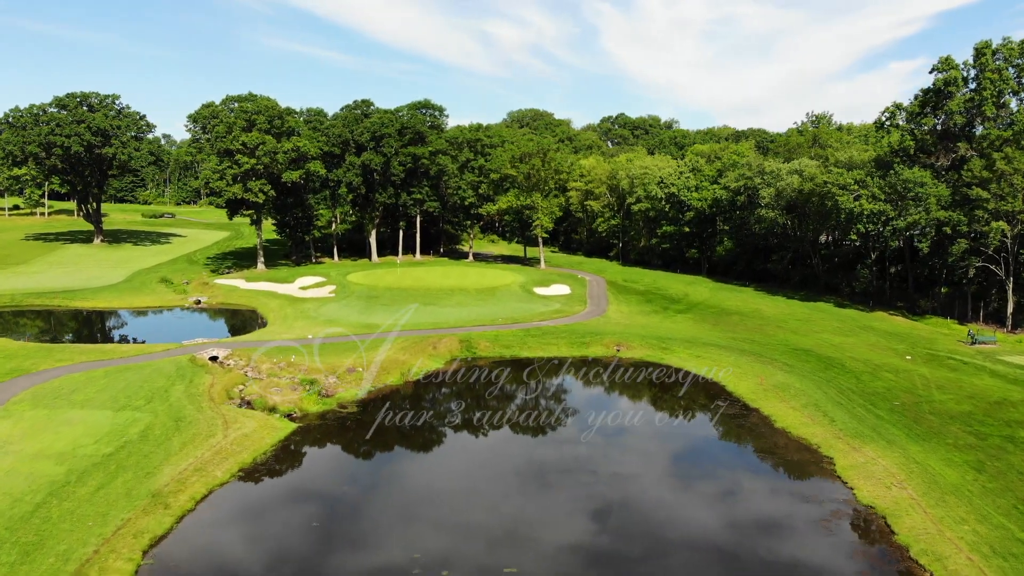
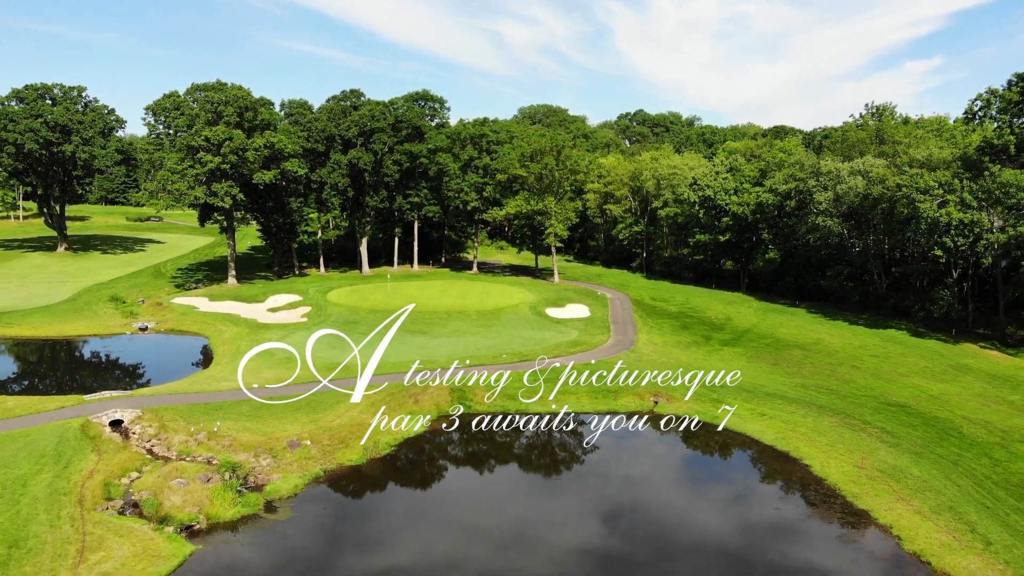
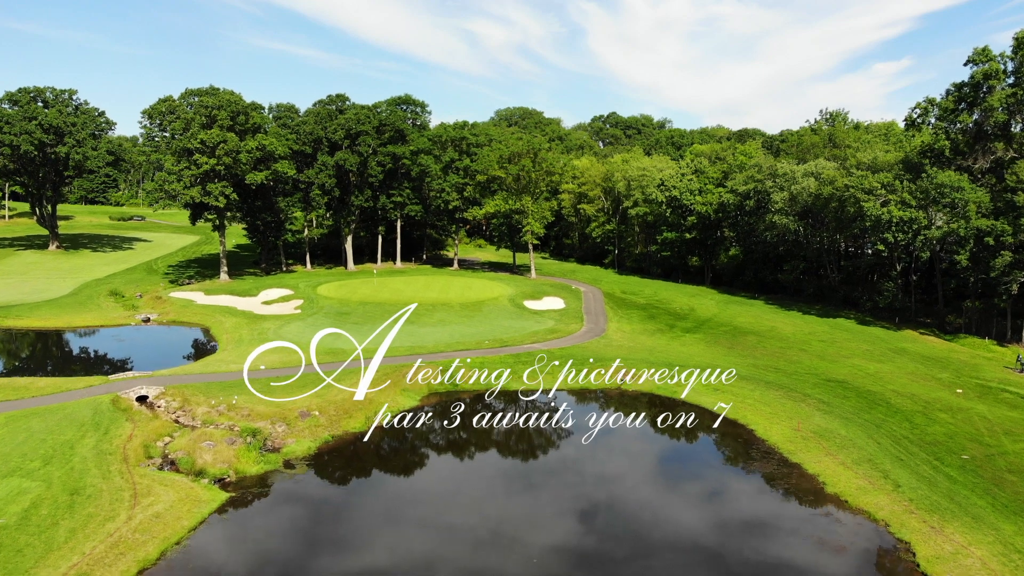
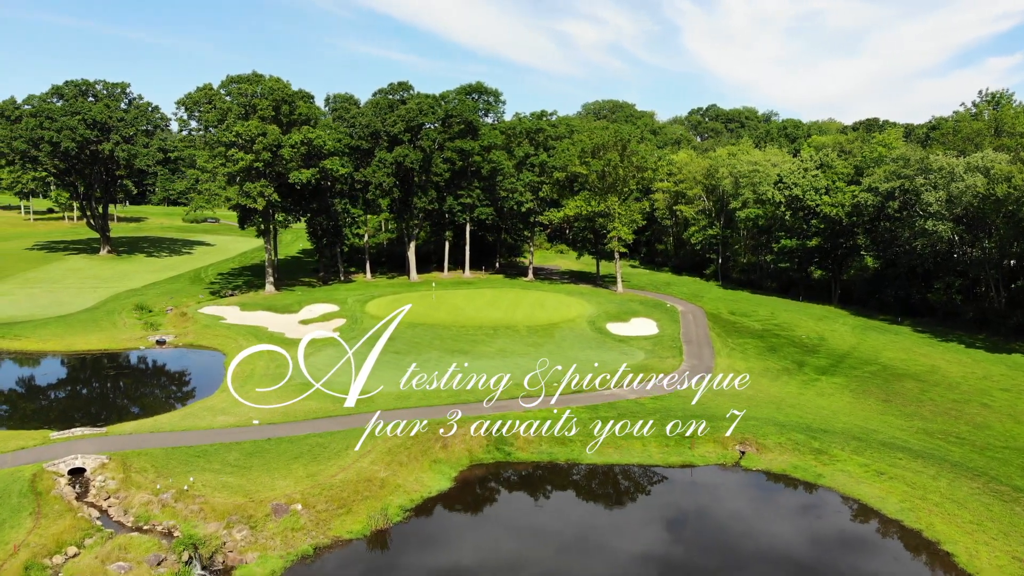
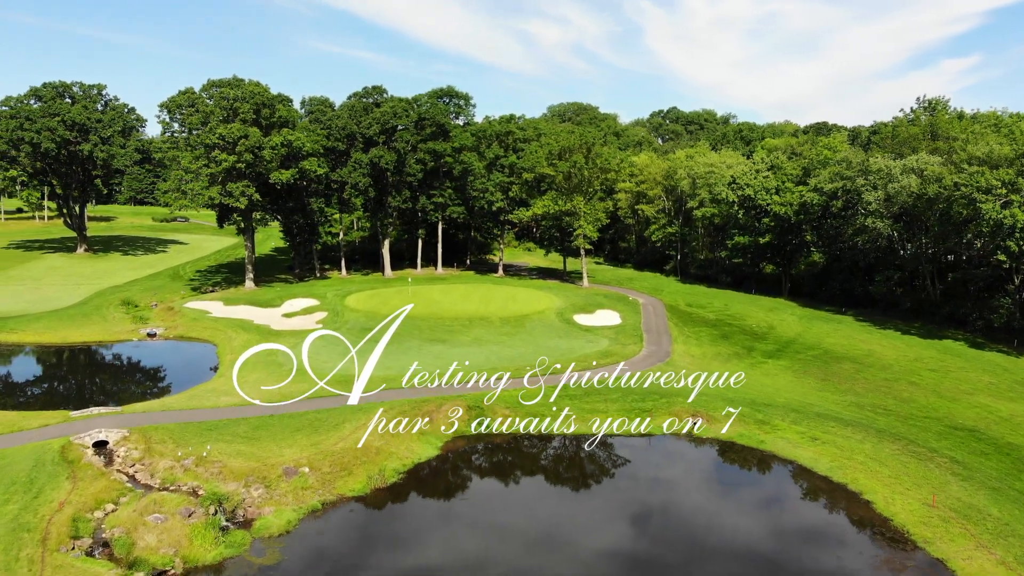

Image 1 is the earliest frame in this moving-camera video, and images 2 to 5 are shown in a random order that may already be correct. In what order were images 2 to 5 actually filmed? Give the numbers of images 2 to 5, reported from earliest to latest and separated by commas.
3, 2, 5, 4
